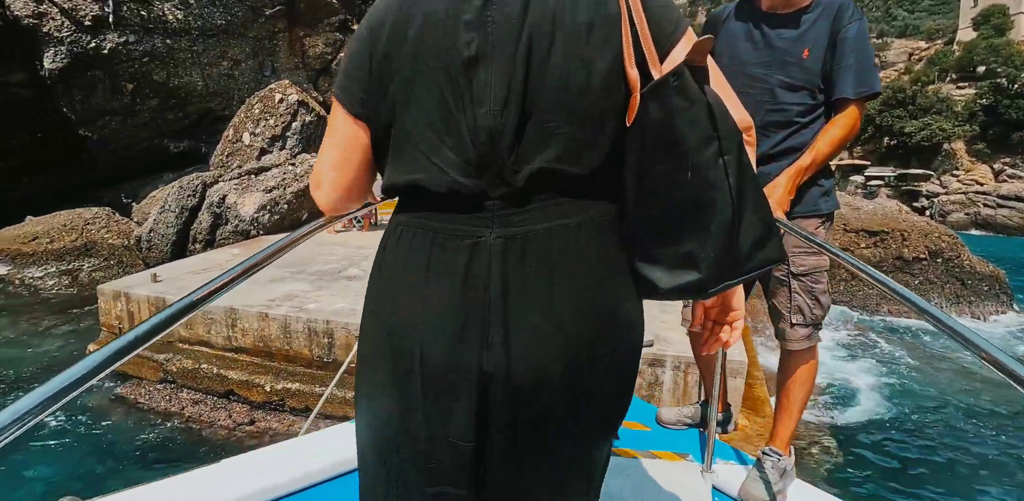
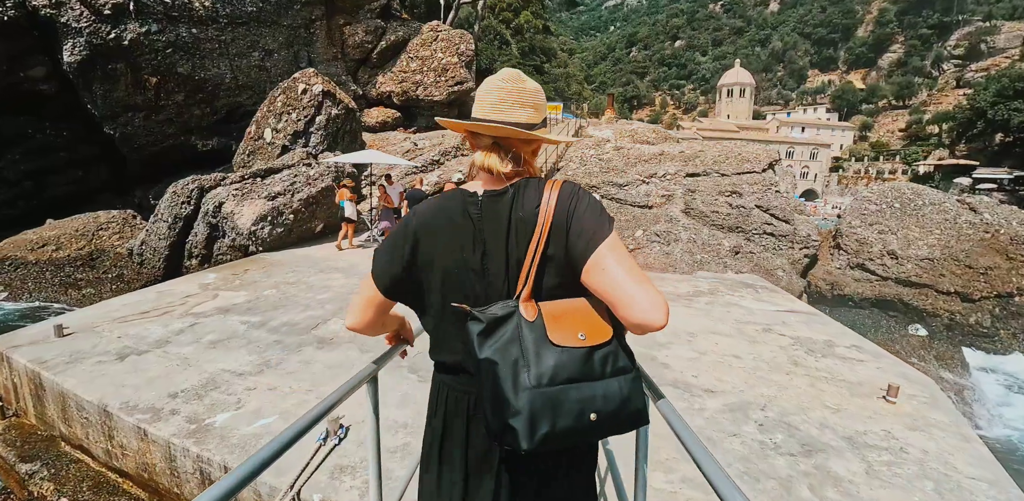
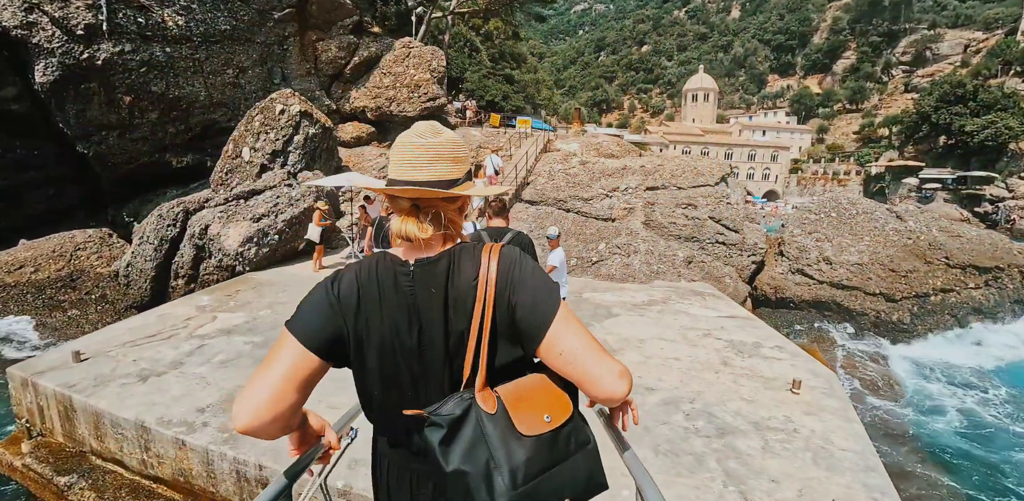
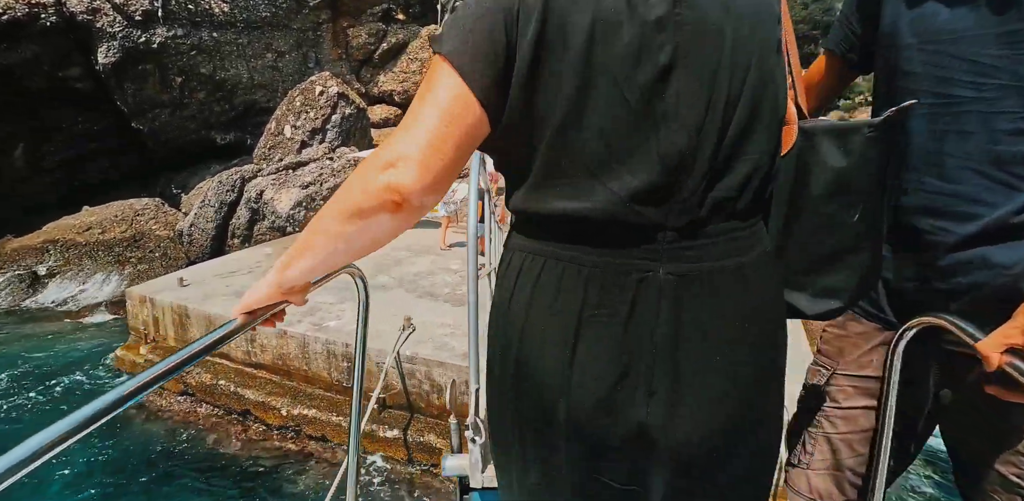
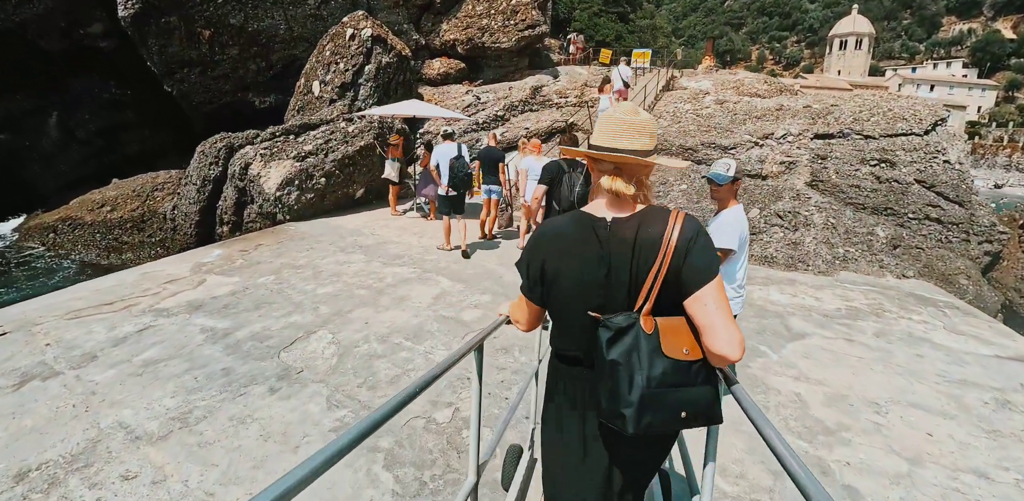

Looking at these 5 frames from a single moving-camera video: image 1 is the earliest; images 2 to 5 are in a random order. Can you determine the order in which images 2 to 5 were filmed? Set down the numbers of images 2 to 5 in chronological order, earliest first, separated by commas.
4, 3, 2, 5
